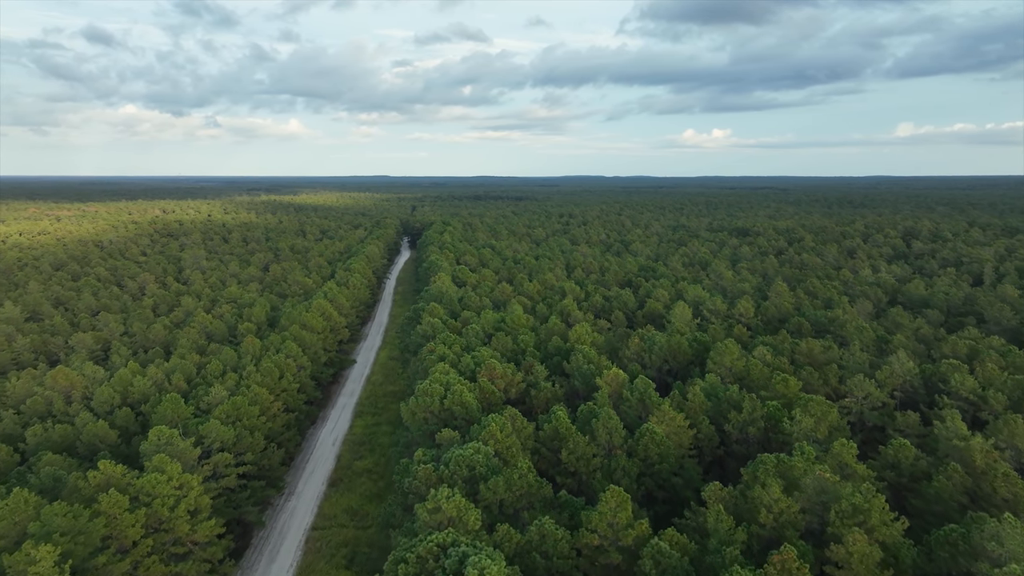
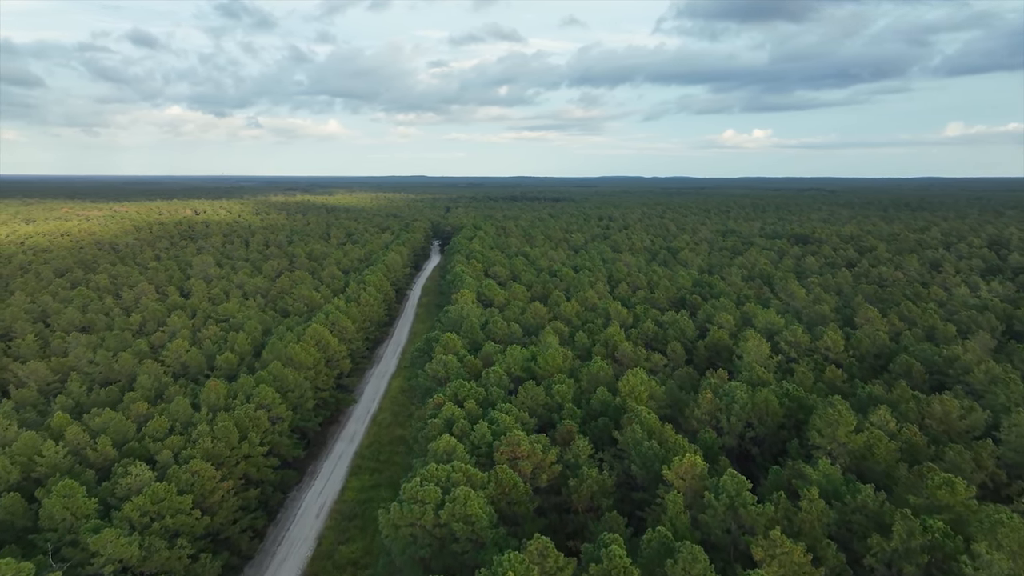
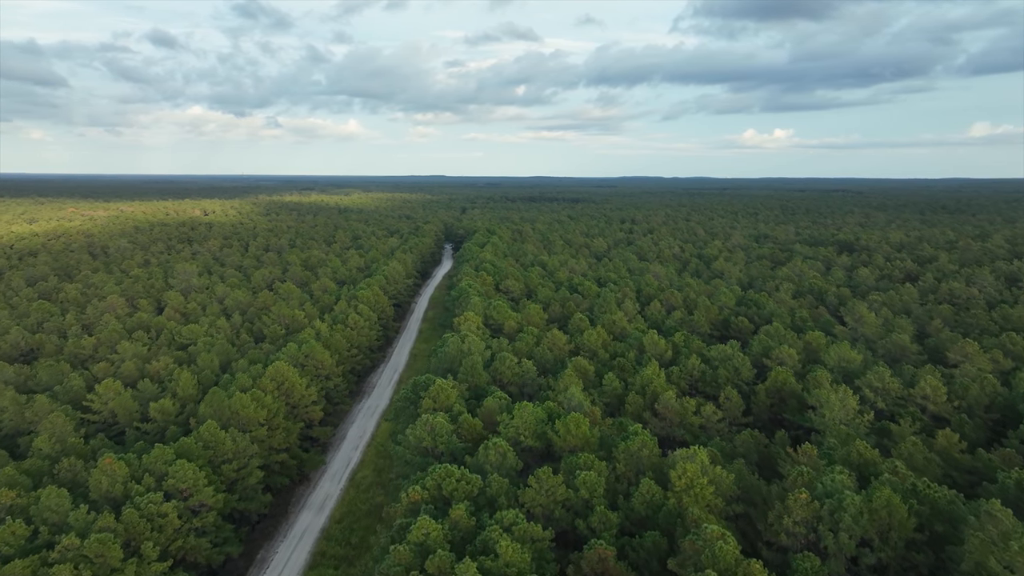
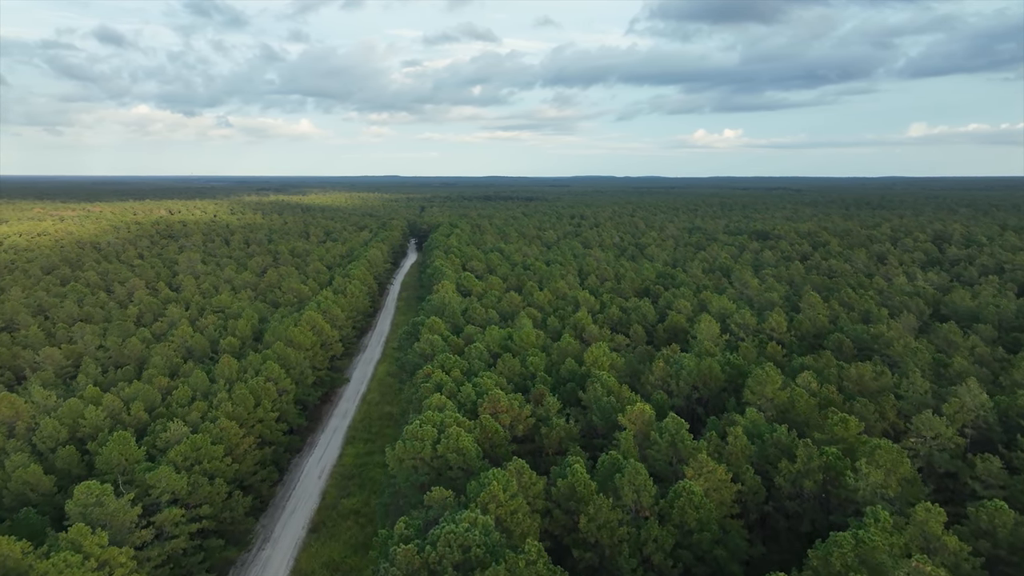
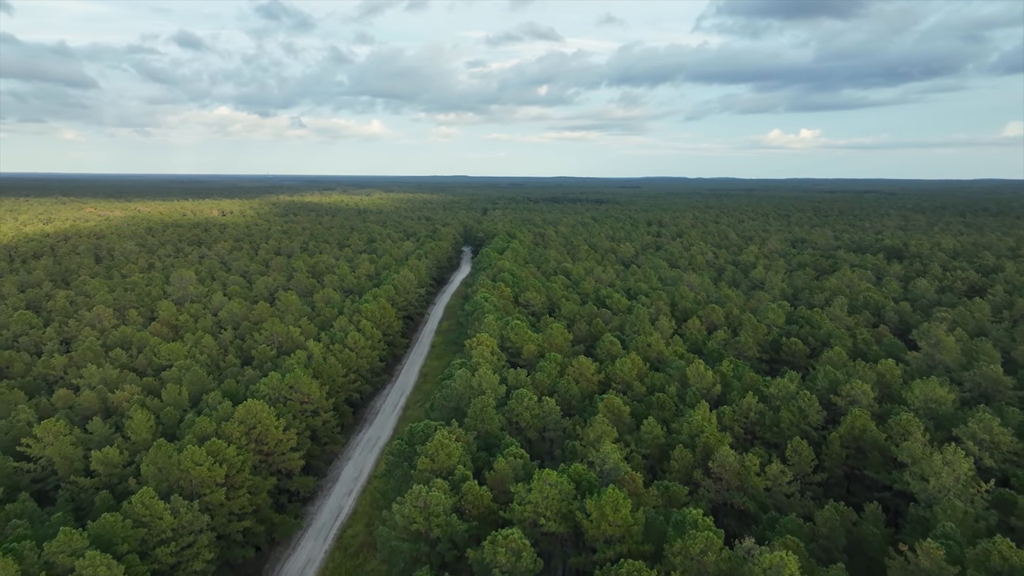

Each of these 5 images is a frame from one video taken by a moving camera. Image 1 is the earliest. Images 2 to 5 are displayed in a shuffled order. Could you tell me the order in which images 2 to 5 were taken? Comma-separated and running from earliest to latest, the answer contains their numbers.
4, 2, 3, 5
